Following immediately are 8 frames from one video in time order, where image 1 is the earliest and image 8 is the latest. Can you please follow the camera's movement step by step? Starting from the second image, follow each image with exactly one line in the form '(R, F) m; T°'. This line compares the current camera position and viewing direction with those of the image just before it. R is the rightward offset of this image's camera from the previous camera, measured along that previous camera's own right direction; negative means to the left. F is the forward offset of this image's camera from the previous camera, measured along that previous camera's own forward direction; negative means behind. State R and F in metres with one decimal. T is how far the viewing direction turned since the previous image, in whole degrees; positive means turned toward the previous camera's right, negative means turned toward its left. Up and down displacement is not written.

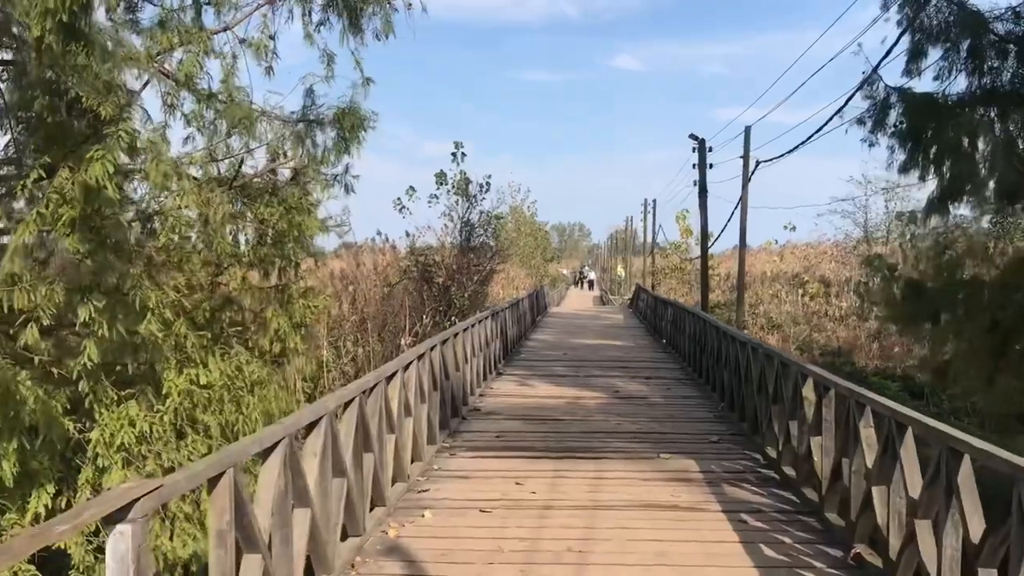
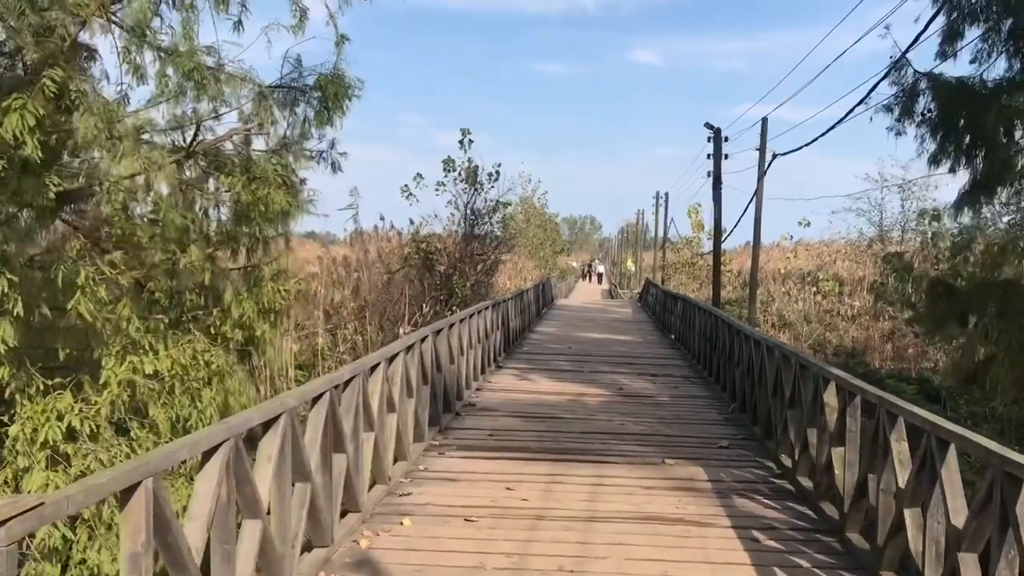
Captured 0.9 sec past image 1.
(+0.1, +0.5) m; -1°
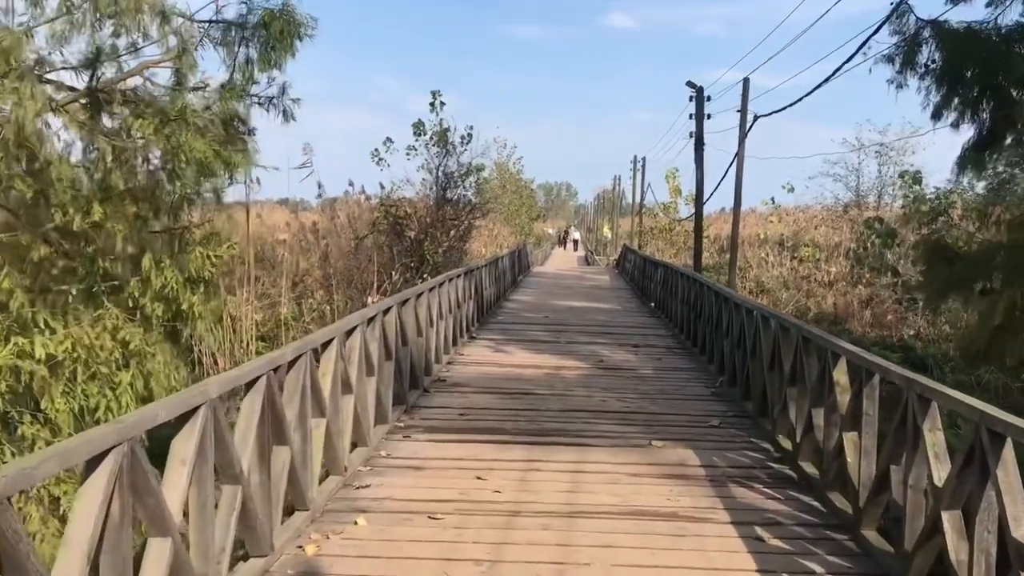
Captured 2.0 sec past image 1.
(0.0, +0.6) m; +1°
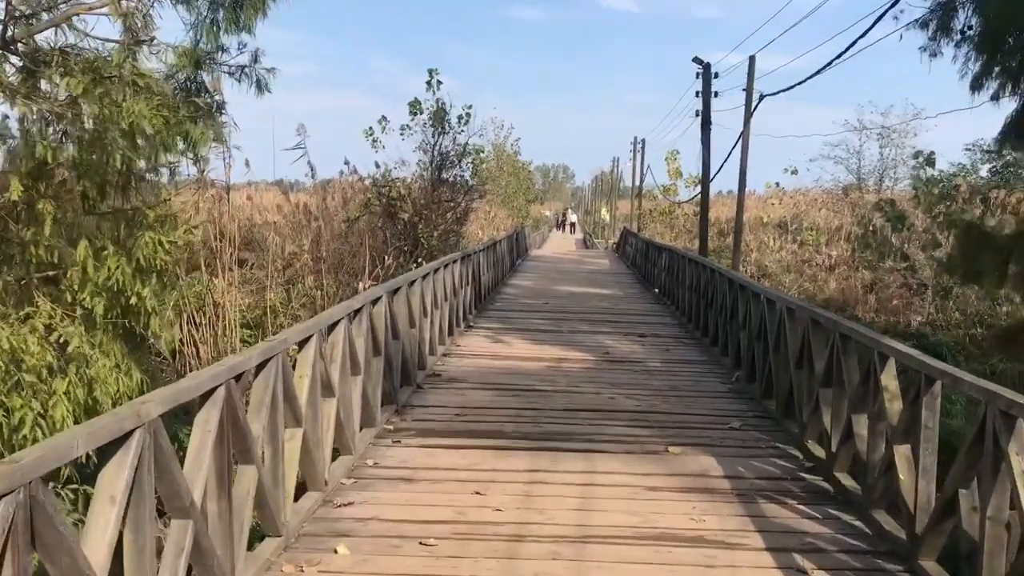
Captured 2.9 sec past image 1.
(0.0, +0.5) m; 0°
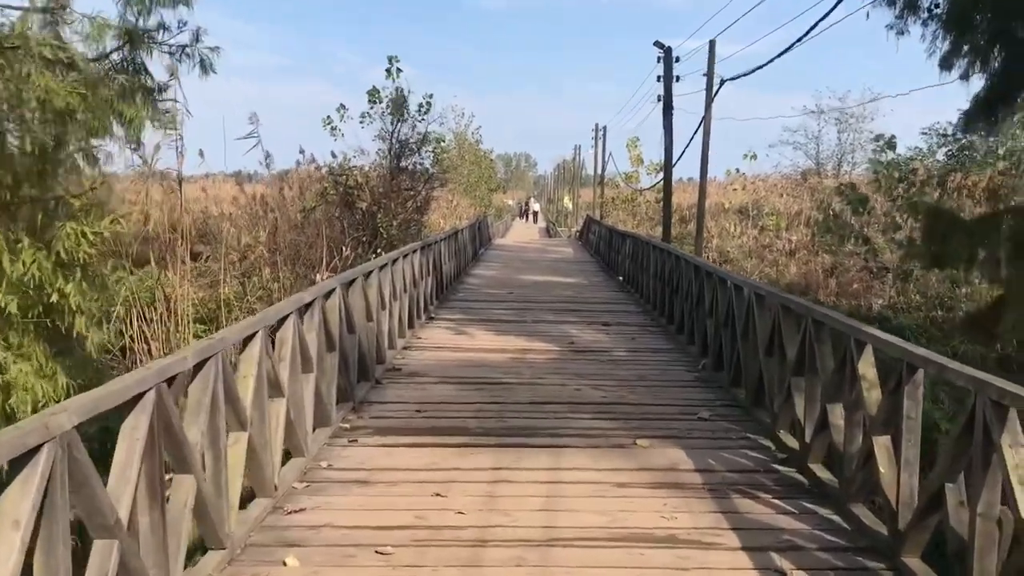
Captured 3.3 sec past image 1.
(0.0, +0.2) m; +2°
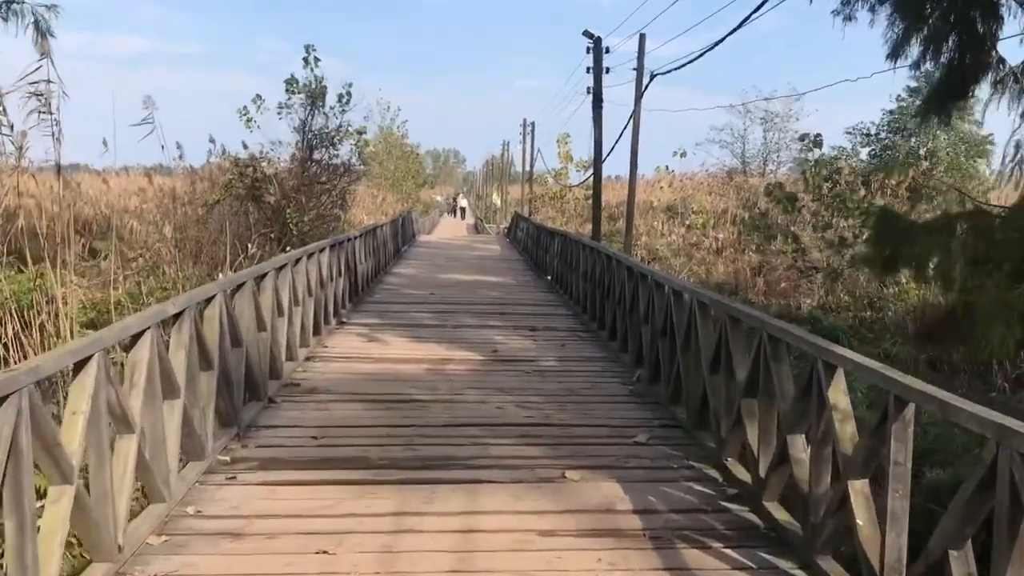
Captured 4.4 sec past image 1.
(+0.1, +0.7) m; +4°
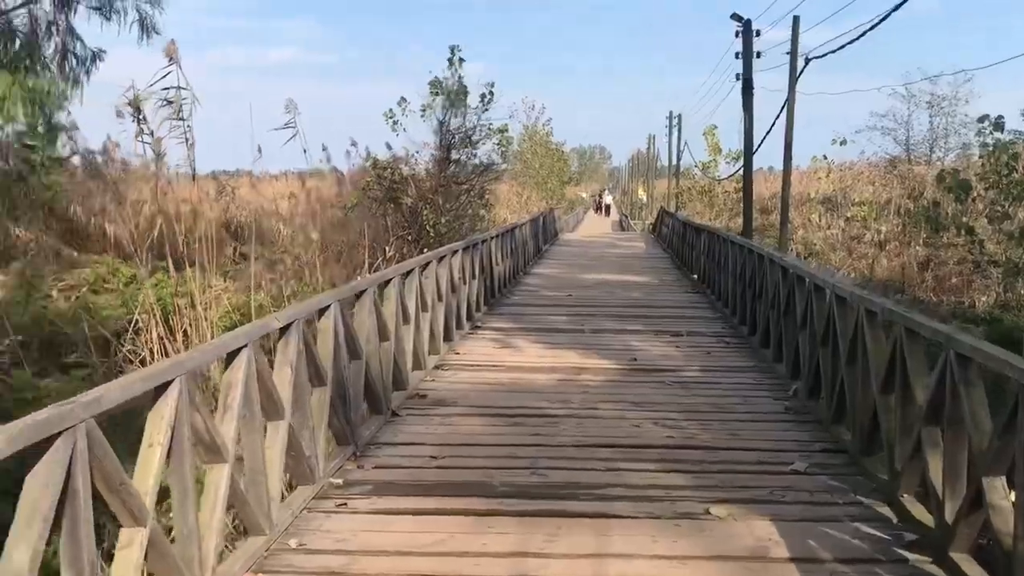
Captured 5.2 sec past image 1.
(0.0, +0.4) m; -9°
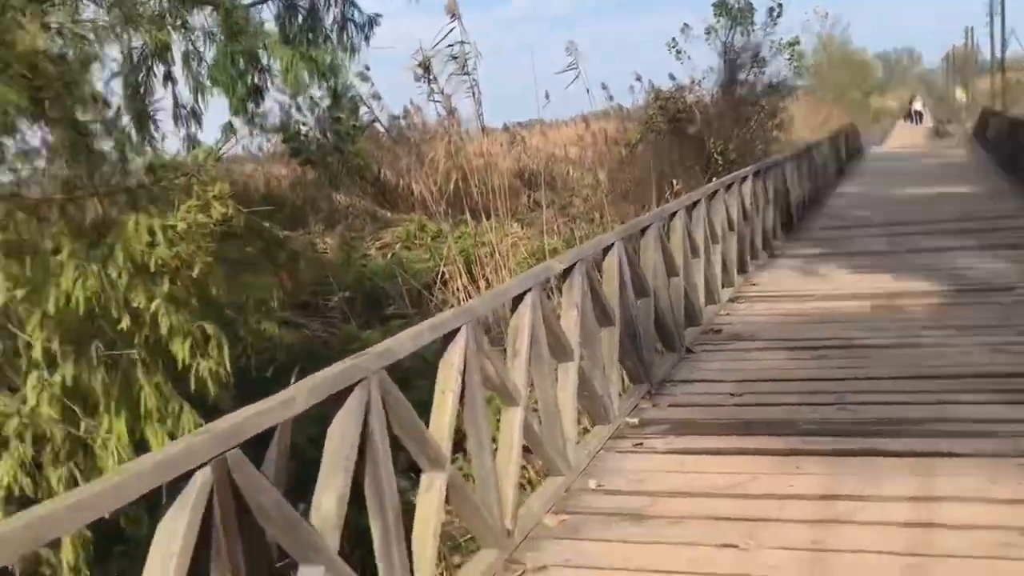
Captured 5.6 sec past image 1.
(0.0, +0.1) m; -18°
